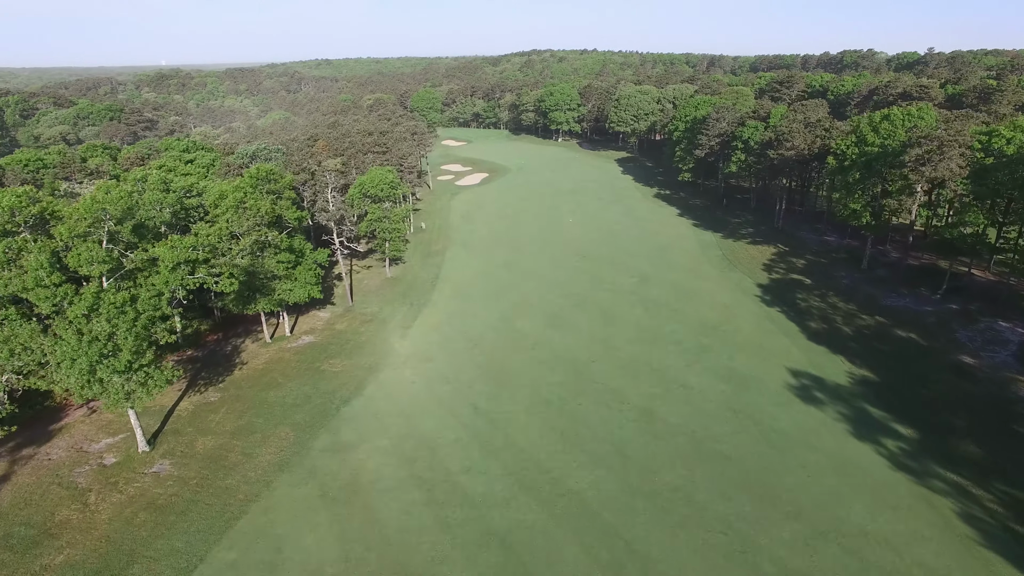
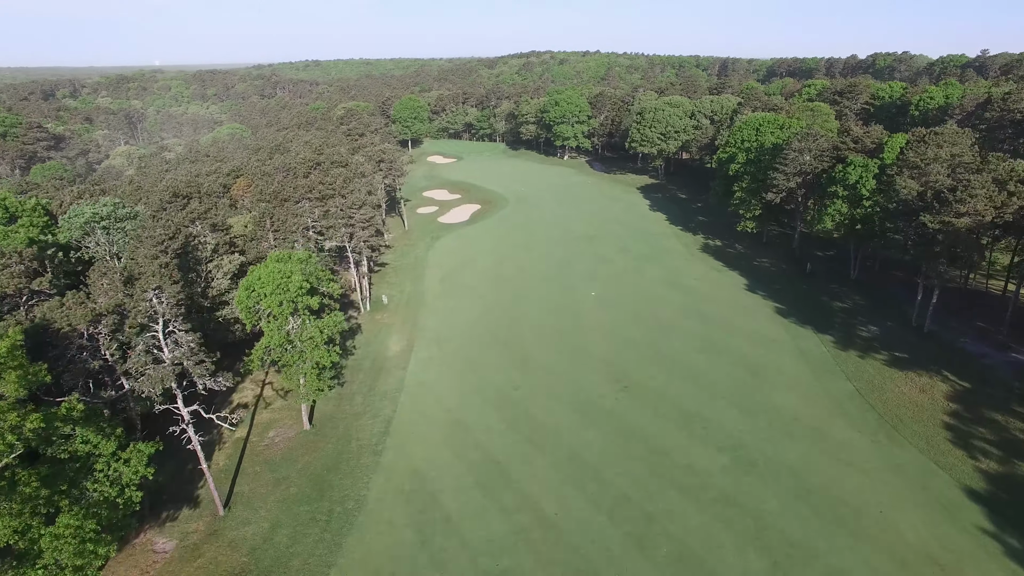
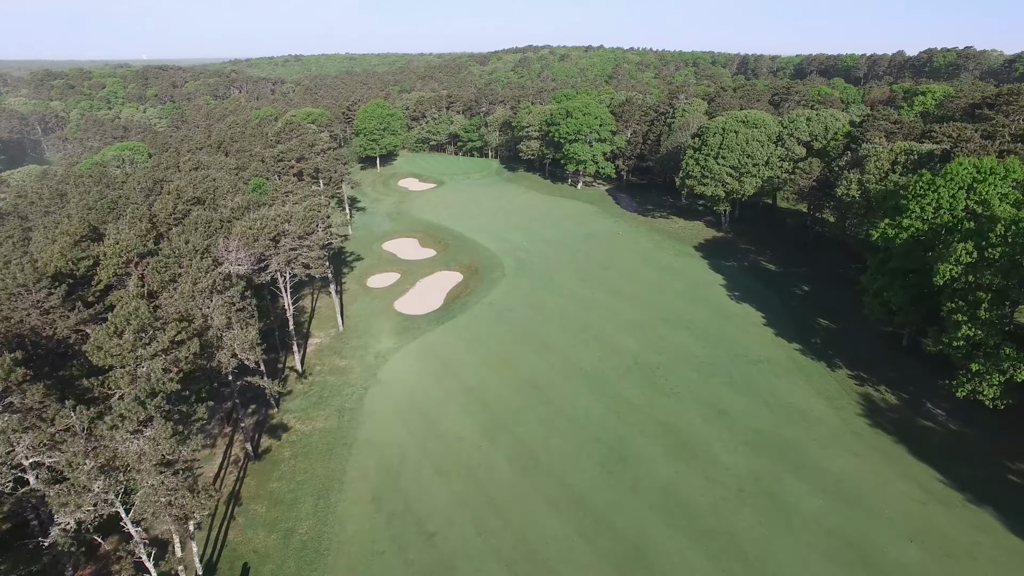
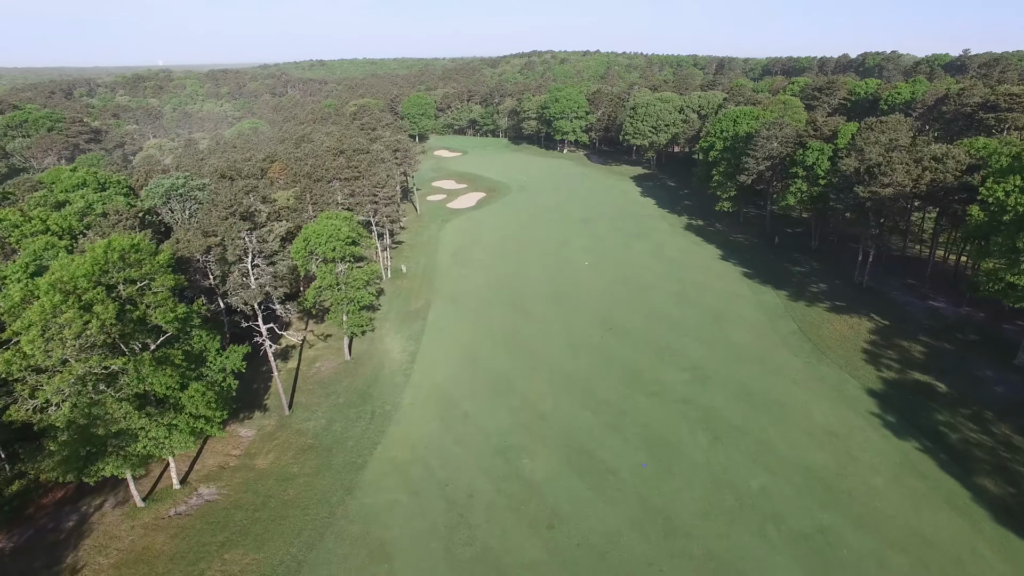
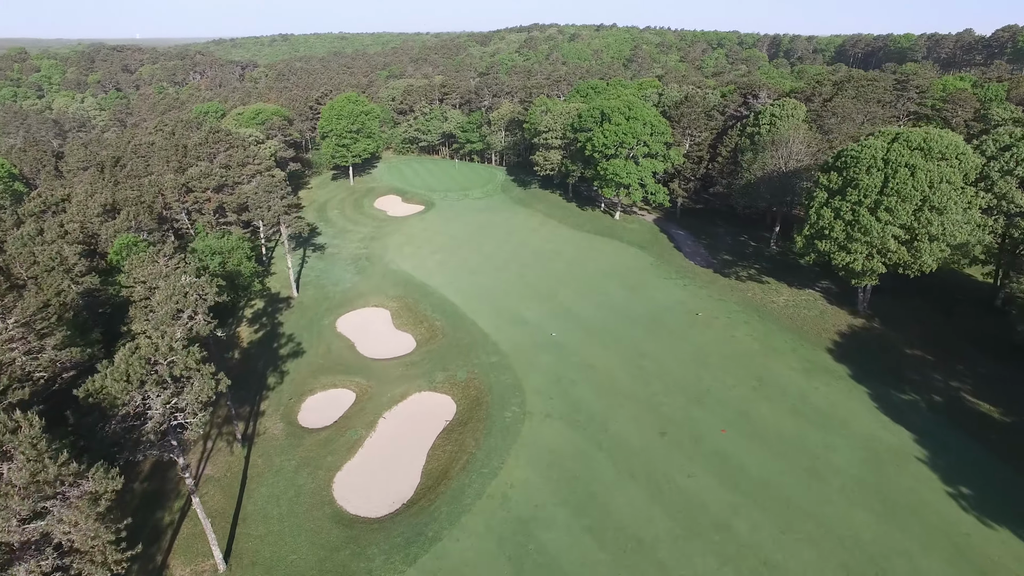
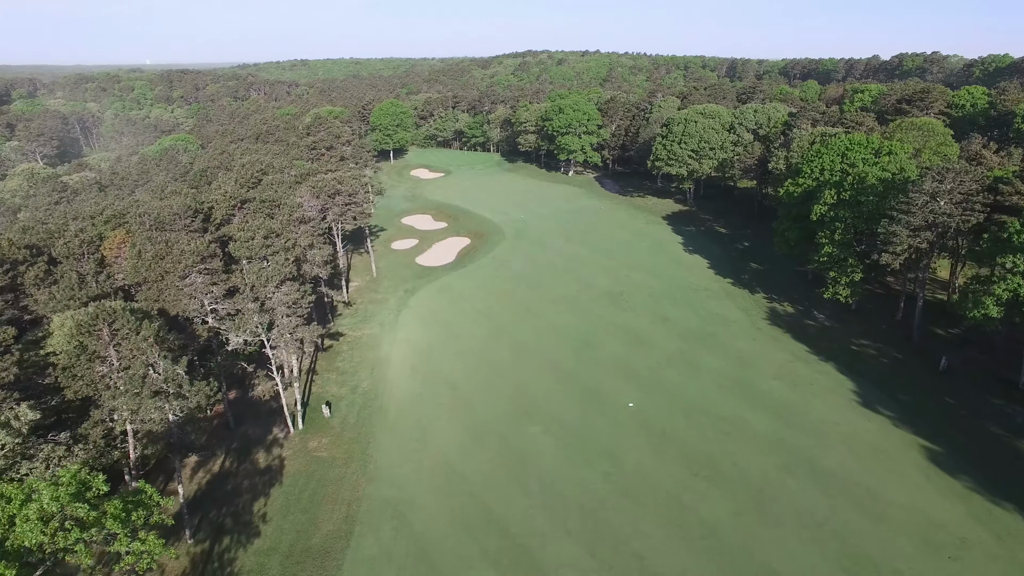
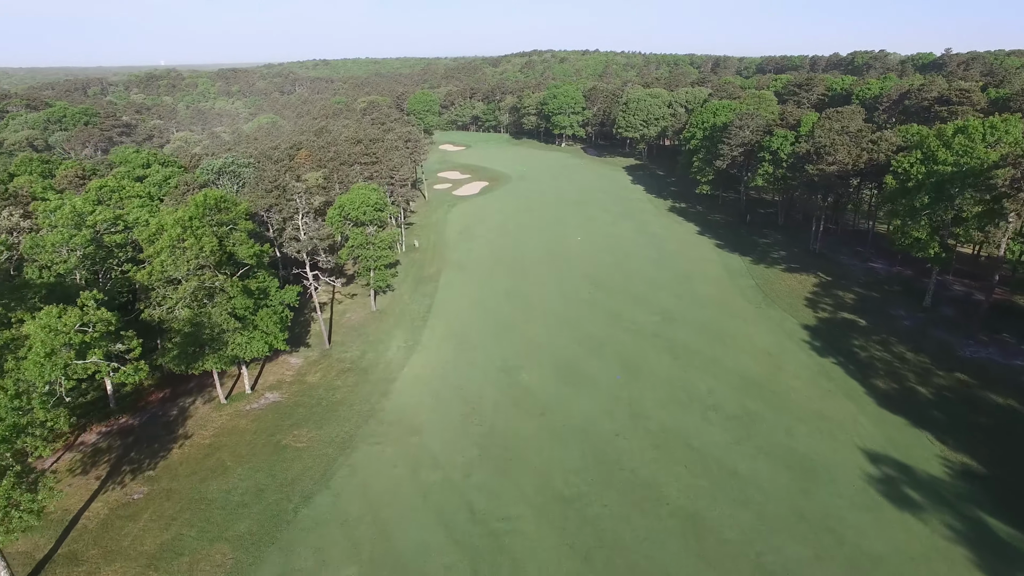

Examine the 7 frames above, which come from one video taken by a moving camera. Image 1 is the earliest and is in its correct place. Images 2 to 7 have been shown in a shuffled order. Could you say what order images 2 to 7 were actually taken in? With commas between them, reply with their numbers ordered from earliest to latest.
7, 4, 2, 6, 3, 5
